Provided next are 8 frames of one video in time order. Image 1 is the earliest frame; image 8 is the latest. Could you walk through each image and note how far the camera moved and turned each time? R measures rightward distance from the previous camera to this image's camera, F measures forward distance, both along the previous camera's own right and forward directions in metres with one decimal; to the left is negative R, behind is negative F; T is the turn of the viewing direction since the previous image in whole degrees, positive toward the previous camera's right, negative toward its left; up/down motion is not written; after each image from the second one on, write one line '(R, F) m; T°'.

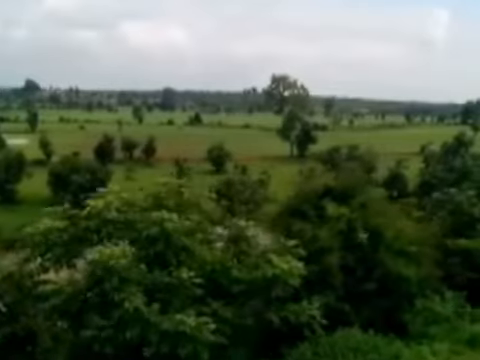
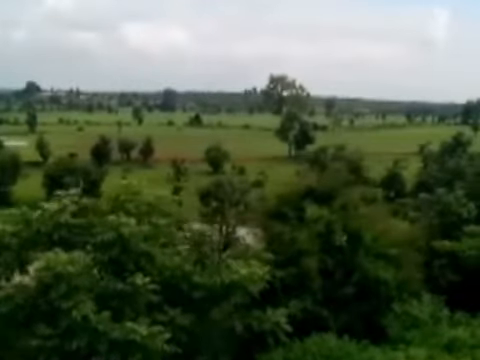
(+1.2, +0.5) m; 0°
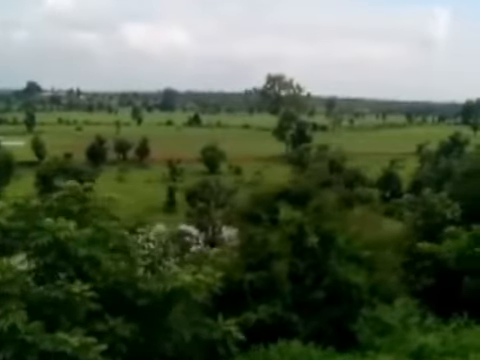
(+1.5, +0.7) m; 0°
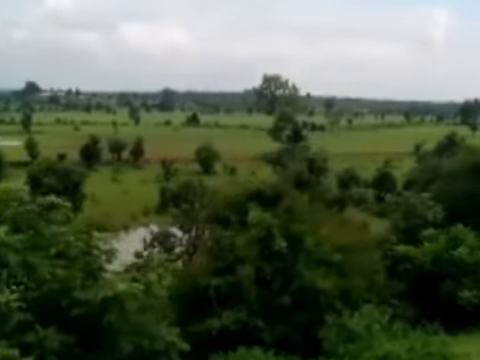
(+1.5, +0.7) m; 0°
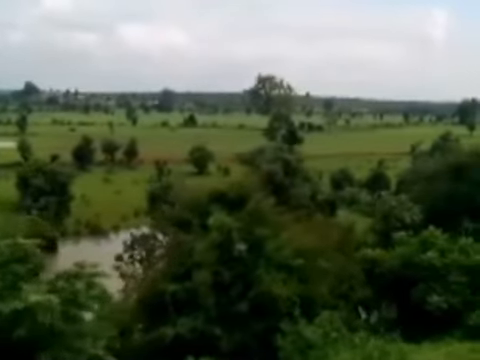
(+1.8, +0.8) m; 0°
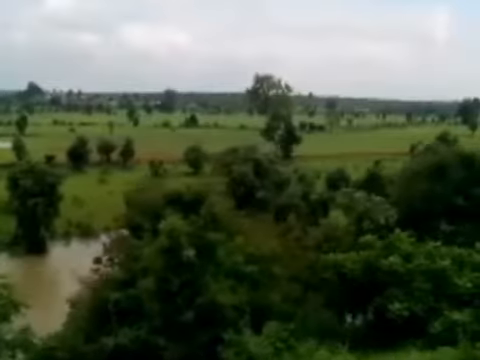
(+2.2, +1.0) m; 0°
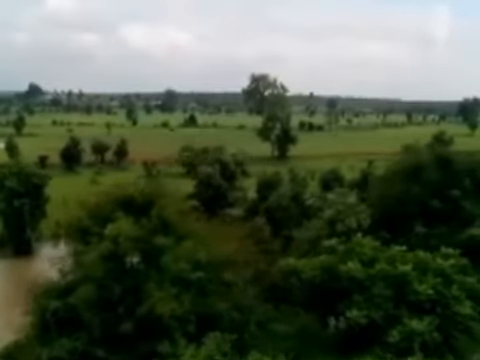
(+2.2, +1.0) m; 0°
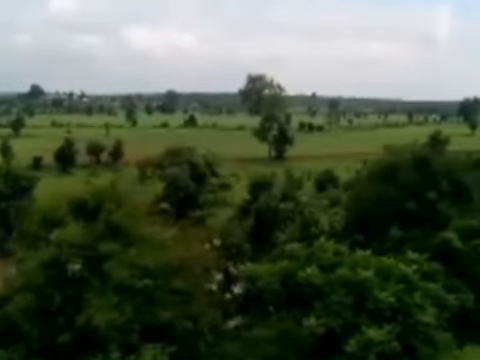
(+2.0, +1.0) m; 0°
